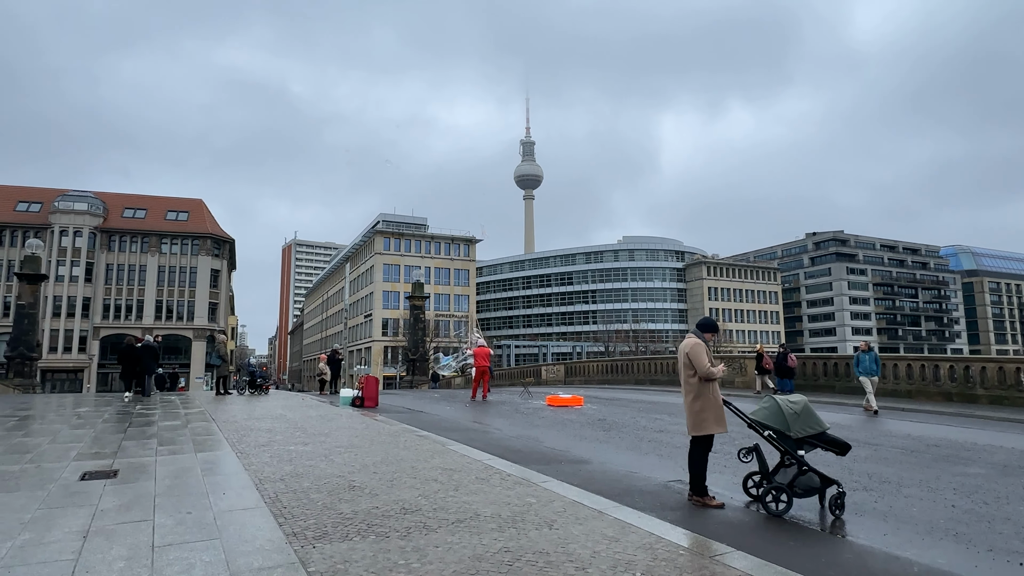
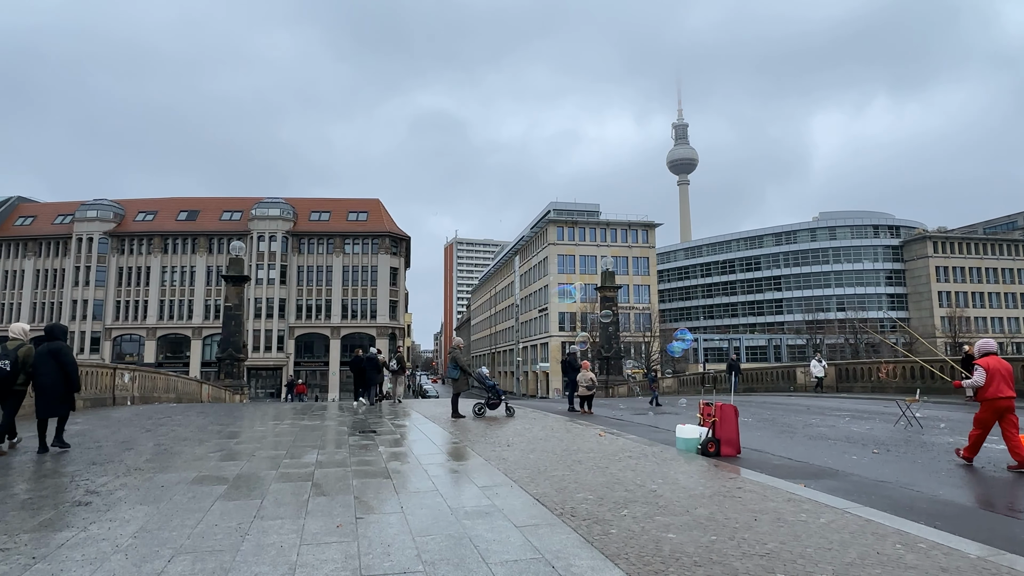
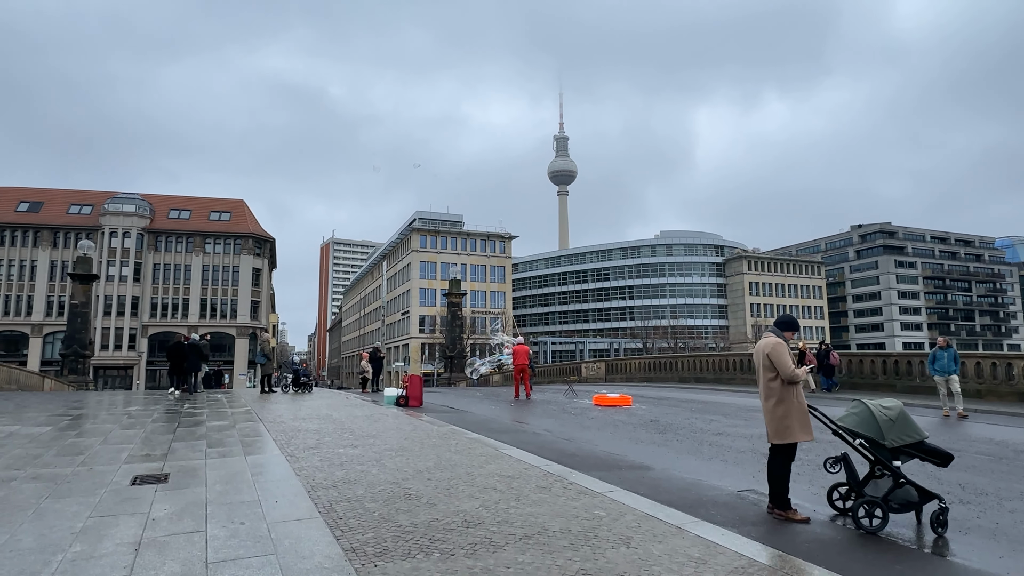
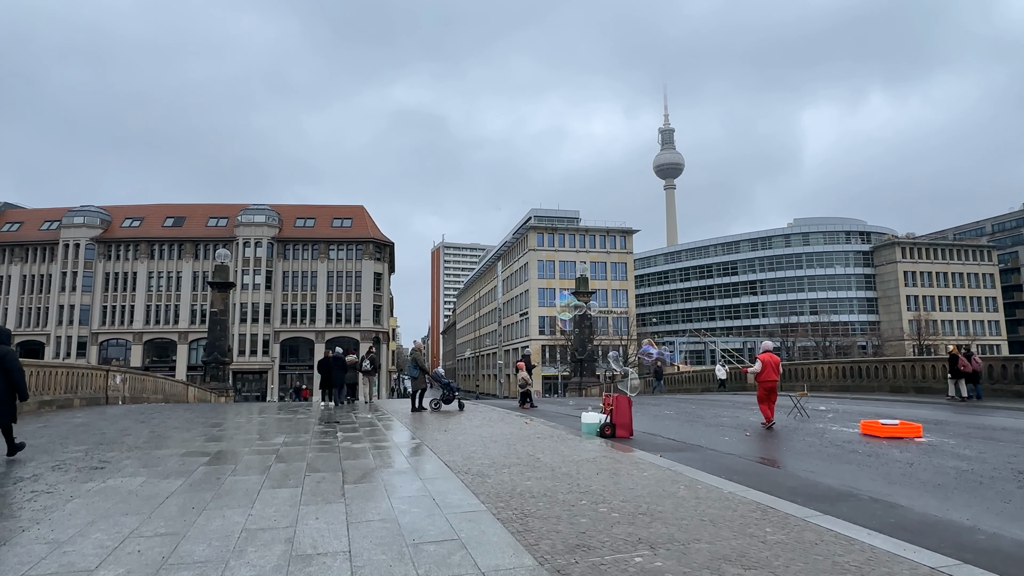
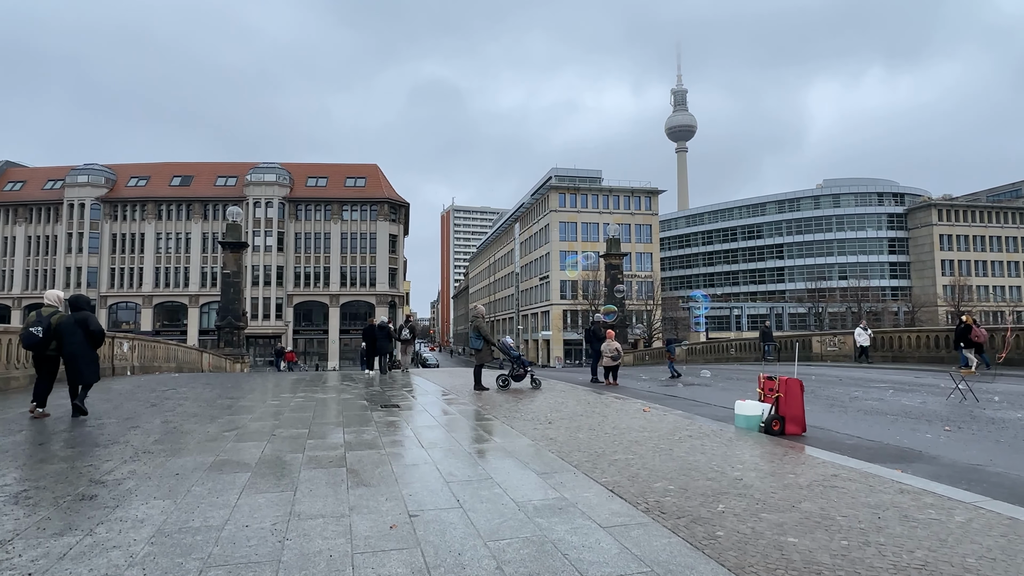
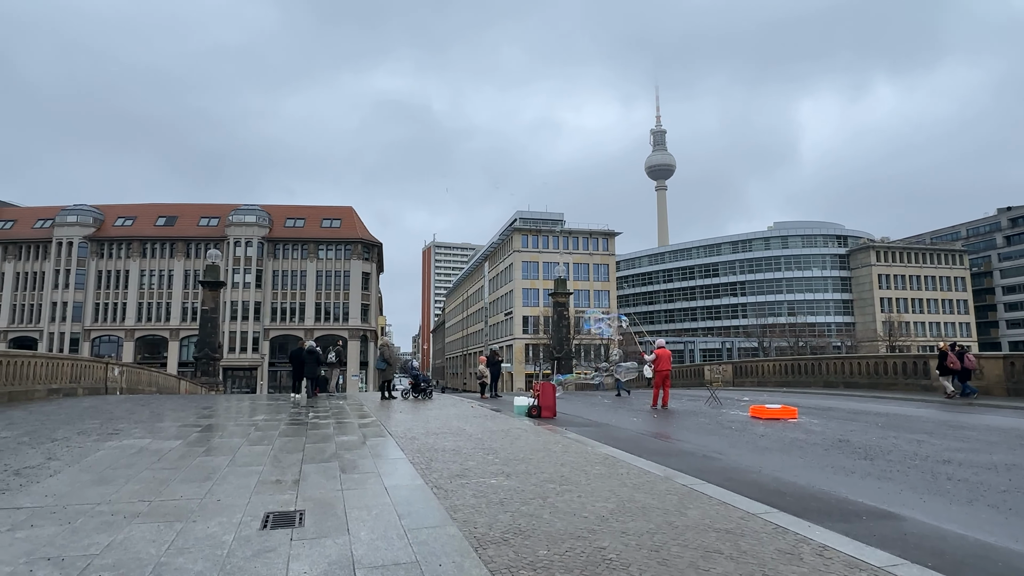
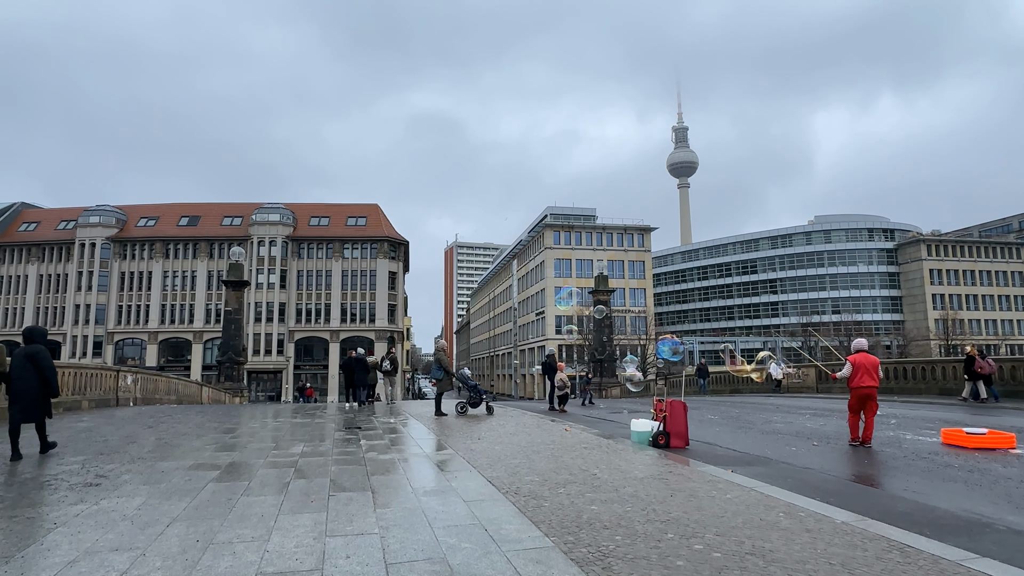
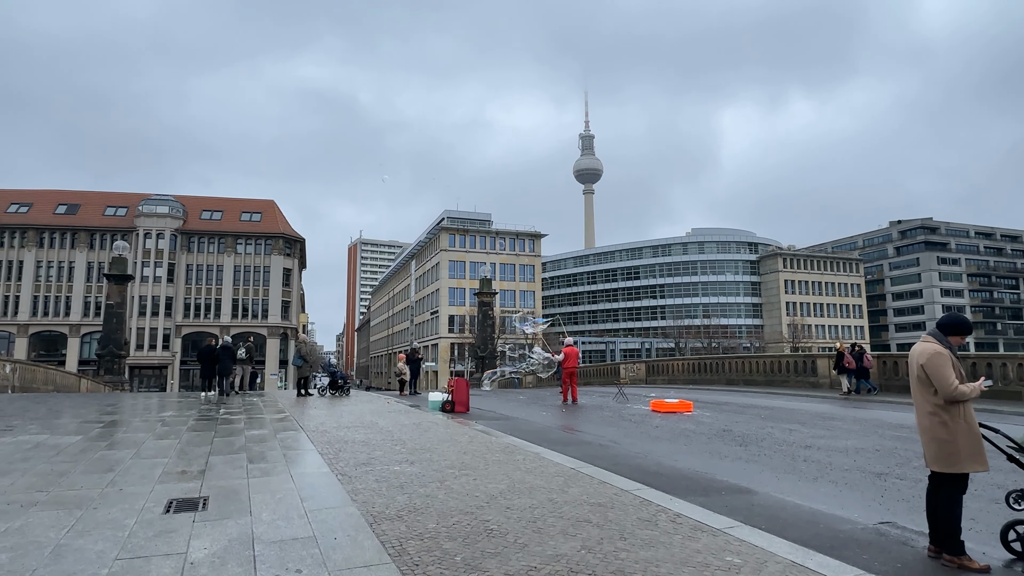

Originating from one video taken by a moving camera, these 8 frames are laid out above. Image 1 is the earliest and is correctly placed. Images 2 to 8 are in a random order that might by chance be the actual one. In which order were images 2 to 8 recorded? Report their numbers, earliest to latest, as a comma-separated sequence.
3, 8, 6, 4, 7, 2, 5
